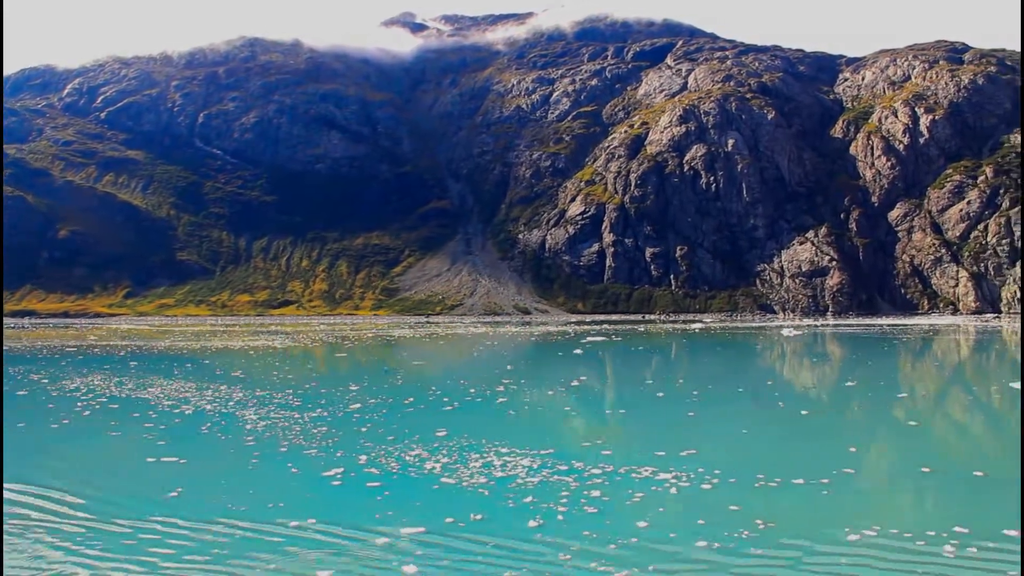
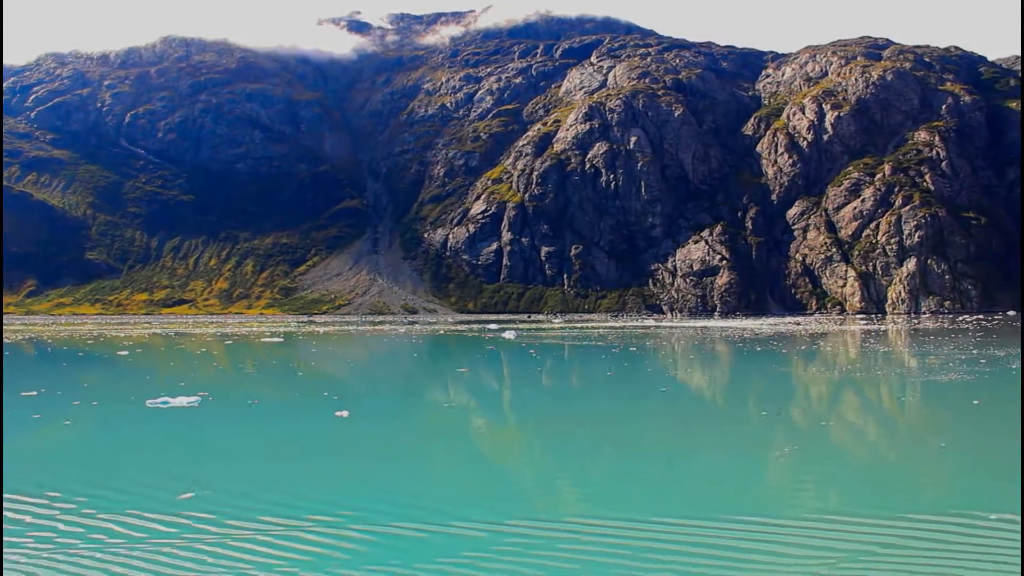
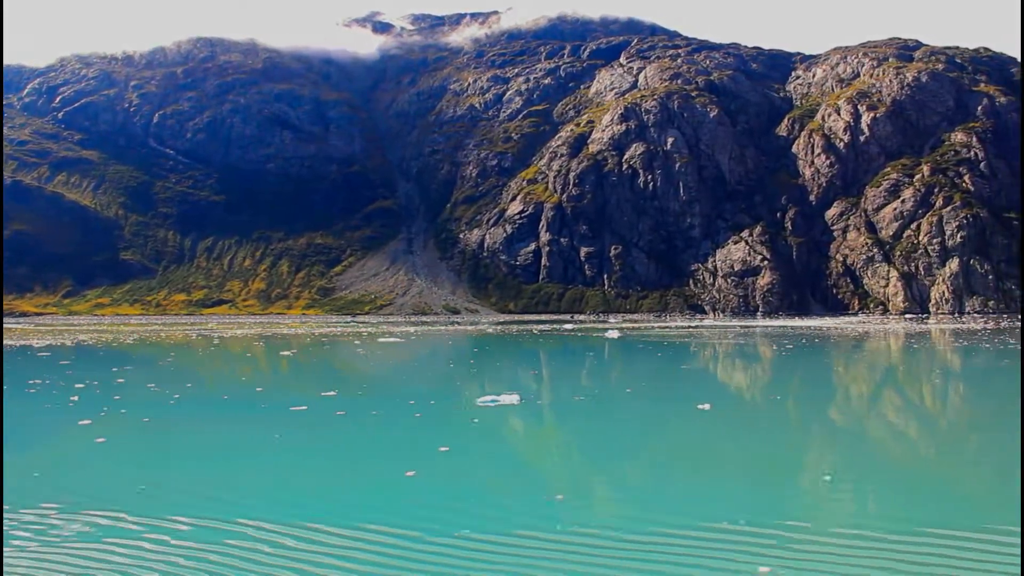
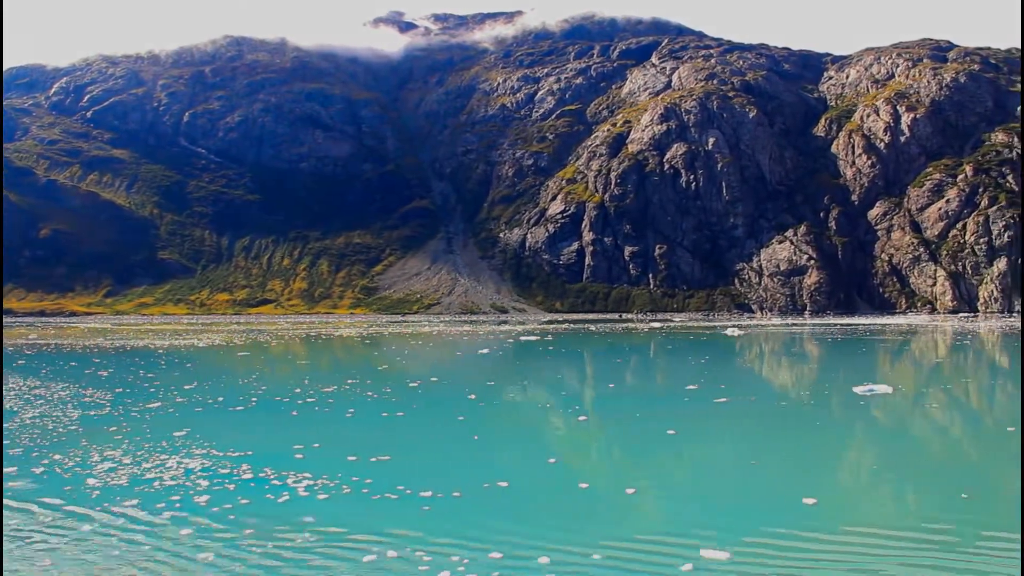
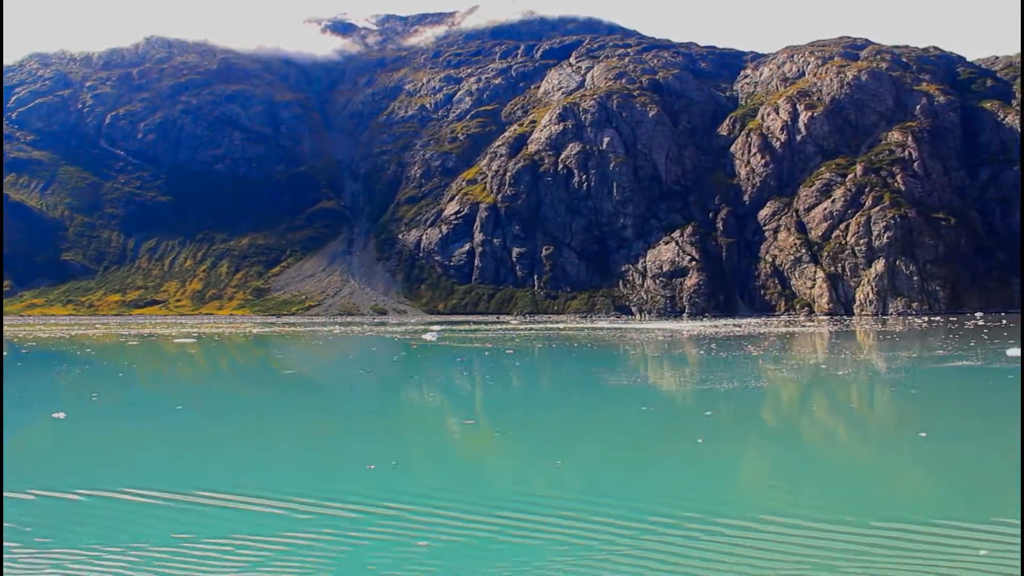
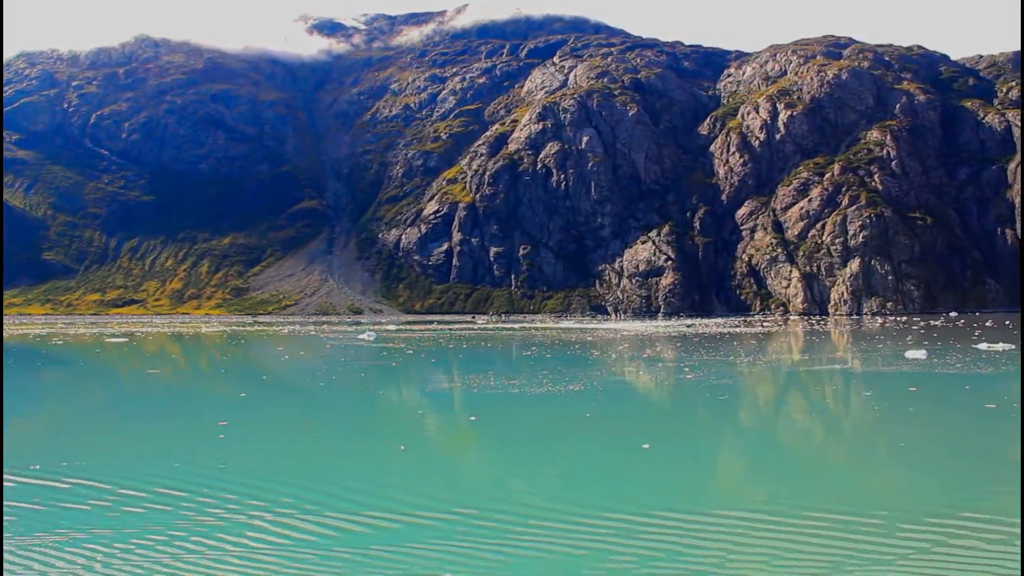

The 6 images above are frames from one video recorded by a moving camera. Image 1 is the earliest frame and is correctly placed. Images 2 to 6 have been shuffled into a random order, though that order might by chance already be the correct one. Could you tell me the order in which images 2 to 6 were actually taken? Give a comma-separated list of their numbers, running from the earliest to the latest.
4, 3, 2, 5, 6
